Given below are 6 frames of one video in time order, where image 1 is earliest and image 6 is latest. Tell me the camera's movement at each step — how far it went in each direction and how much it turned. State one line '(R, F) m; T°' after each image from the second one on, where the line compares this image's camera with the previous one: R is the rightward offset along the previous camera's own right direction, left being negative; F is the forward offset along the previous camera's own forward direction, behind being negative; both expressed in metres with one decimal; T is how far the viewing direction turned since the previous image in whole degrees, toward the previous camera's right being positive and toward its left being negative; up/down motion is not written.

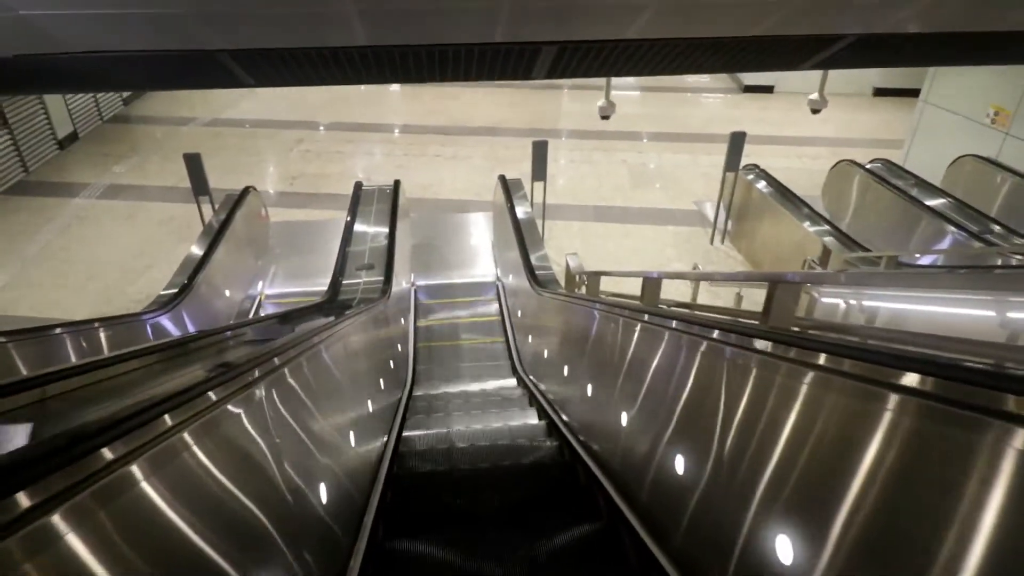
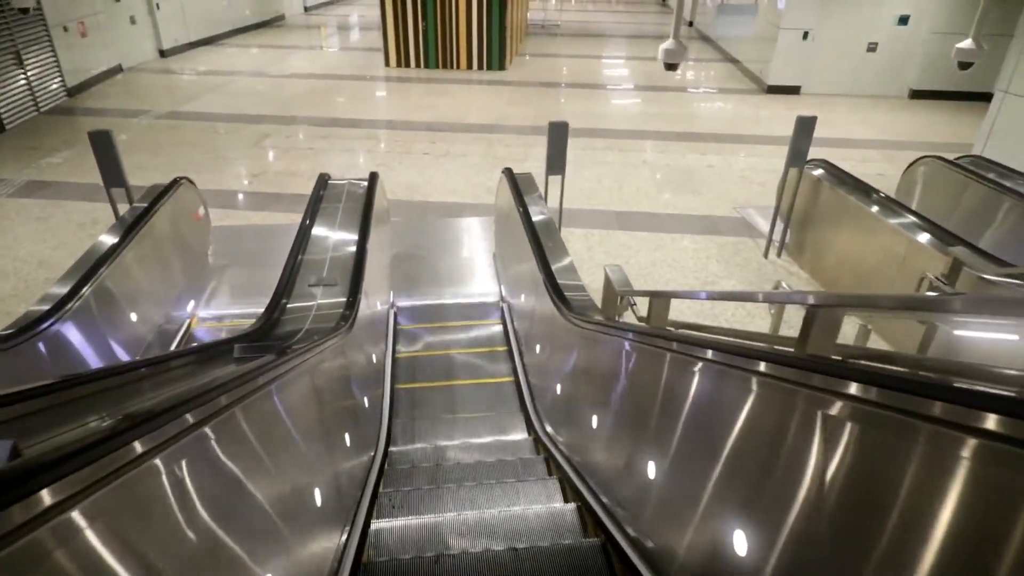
(-0.1, +1.2) m; +1°
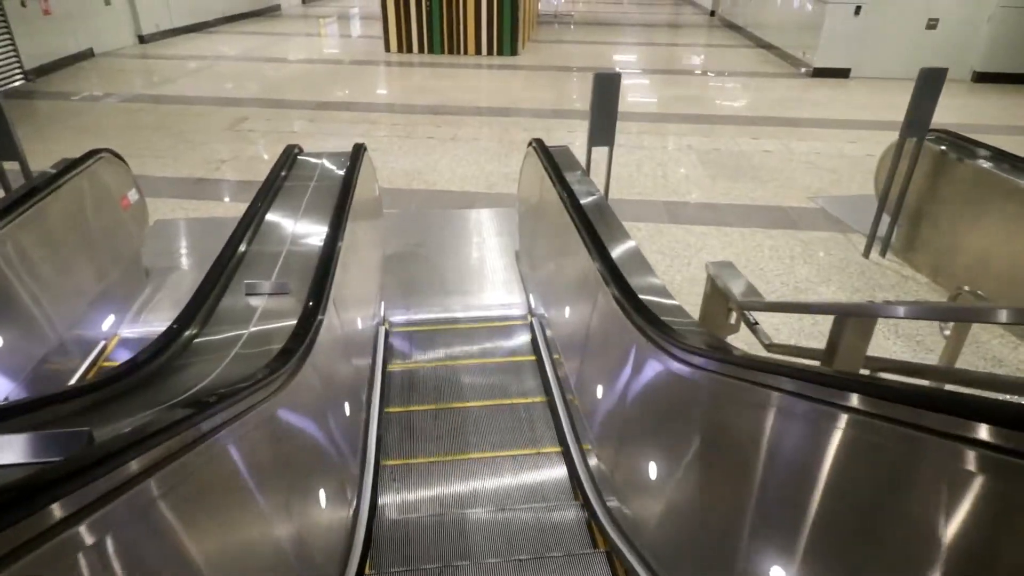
(-0.1, +1.0) m; 0°
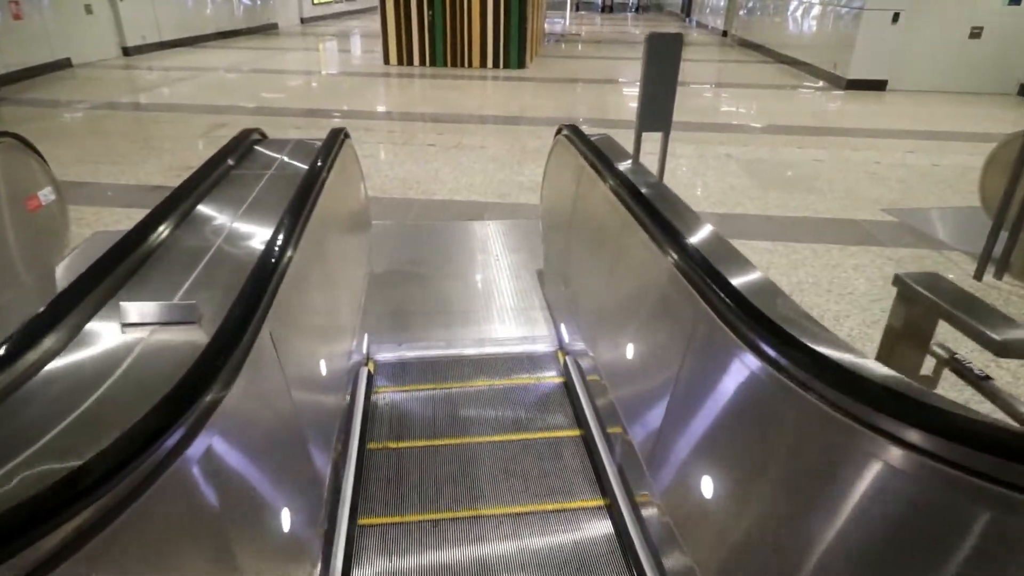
(-0.1, +0.7) m; 0°
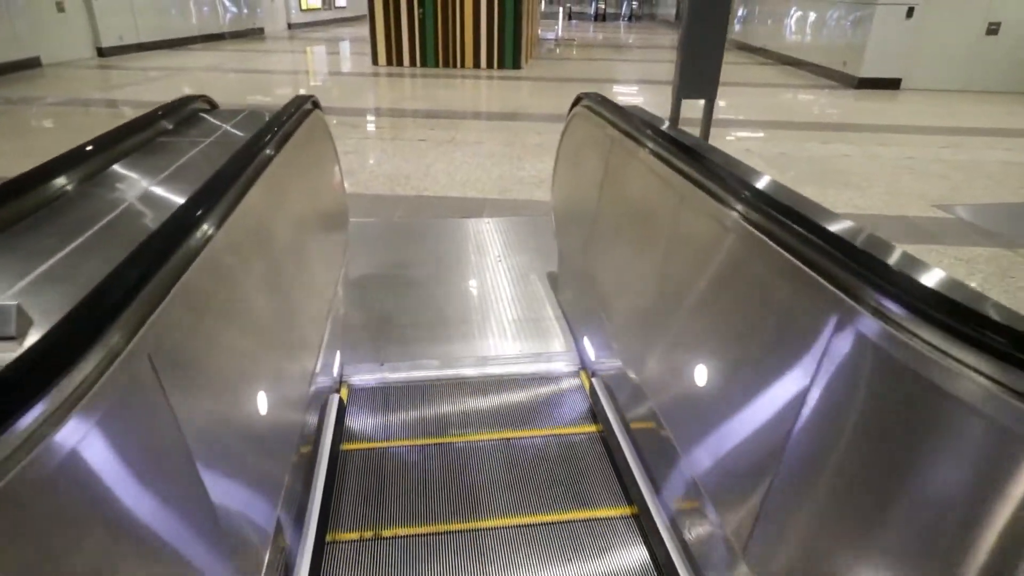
(-0.1, +0.5) m; +1°
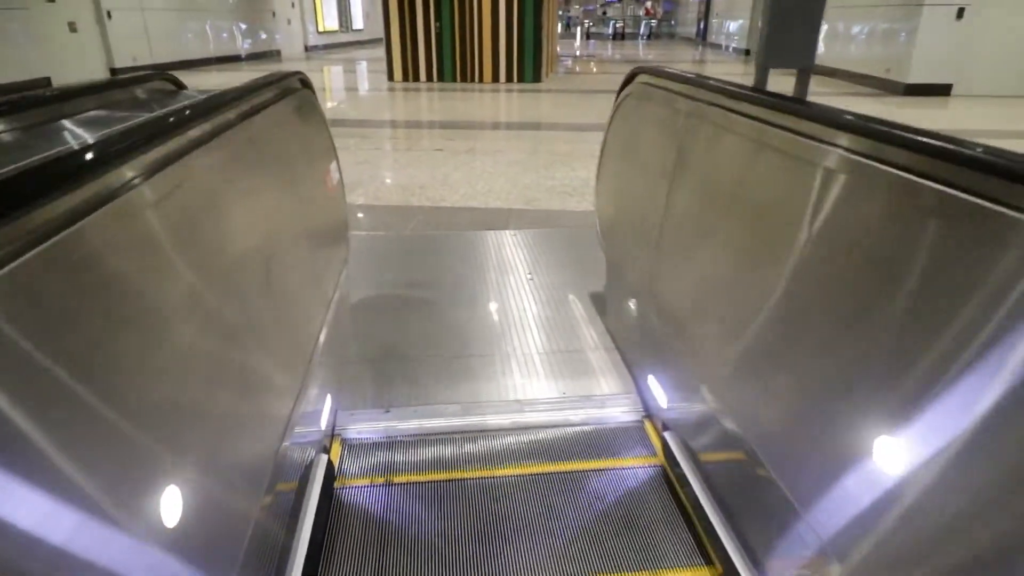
(-0.1, +0.4) m; -2°
